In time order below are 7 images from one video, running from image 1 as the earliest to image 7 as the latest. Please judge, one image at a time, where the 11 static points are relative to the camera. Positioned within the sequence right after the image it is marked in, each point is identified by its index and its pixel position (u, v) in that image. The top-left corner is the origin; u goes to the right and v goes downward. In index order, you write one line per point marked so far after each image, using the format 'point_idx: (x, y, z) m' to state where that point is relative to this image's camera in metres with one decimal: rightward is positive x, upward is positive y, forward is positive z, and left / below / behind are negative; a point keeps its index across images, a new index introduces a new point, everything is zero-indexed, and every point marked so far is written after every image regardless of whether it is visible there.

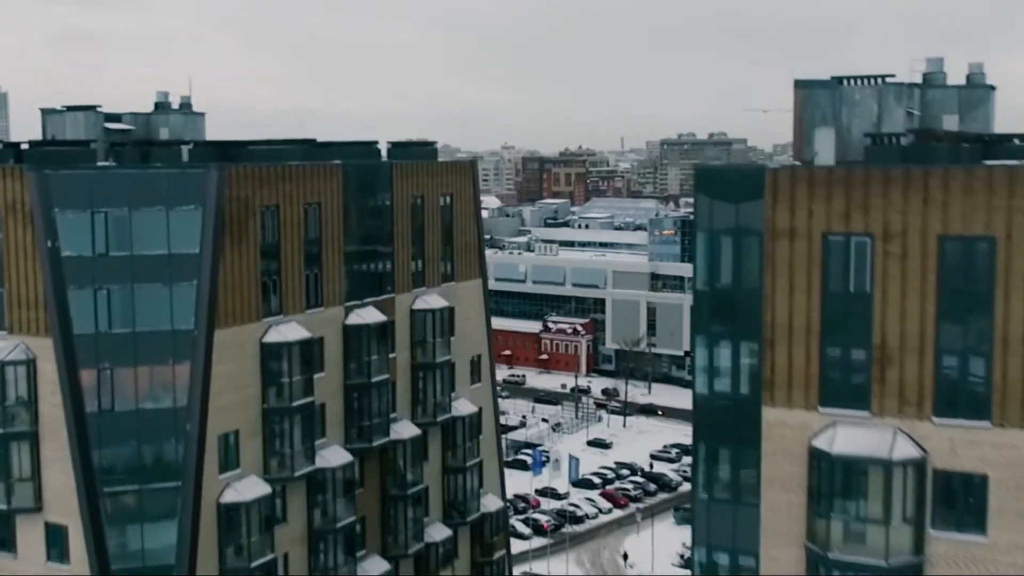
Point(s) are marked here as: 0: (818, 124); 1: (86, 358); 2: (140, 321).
0: (+5.9, +3.2, +18.8) m
1: (-8.4, -1.3, +19.2) m
2: (-7.4, -0.6, +19.2) m
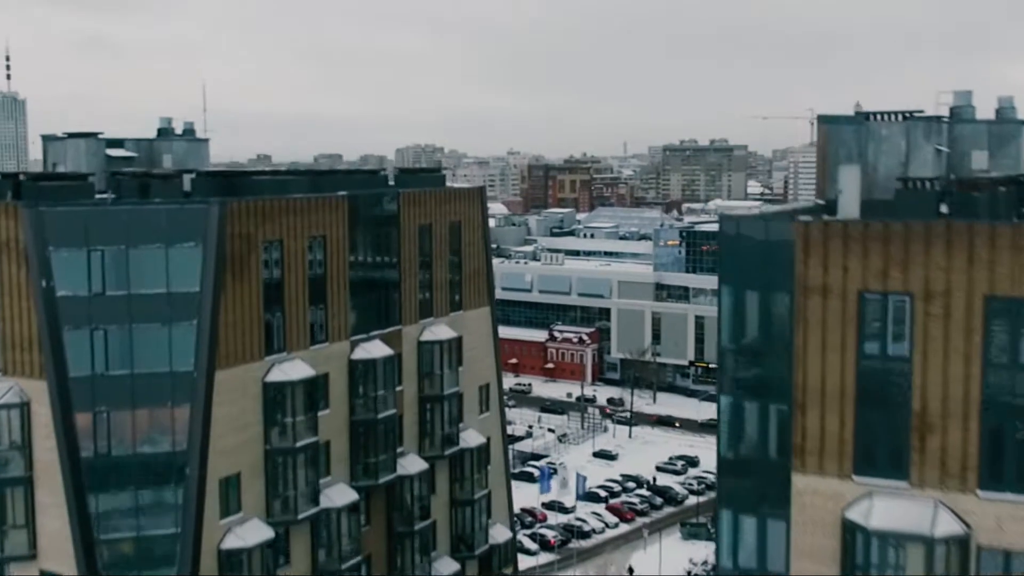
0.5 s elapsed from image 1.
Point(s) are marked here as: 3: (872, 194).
0: (+6.2, +2.4, +18.1) m
1: (-8.2, -2.1, +18.5) m
2: (-7.2, -1.4, +18.5) m
3: (+6.6, +1.7, +17.9) m
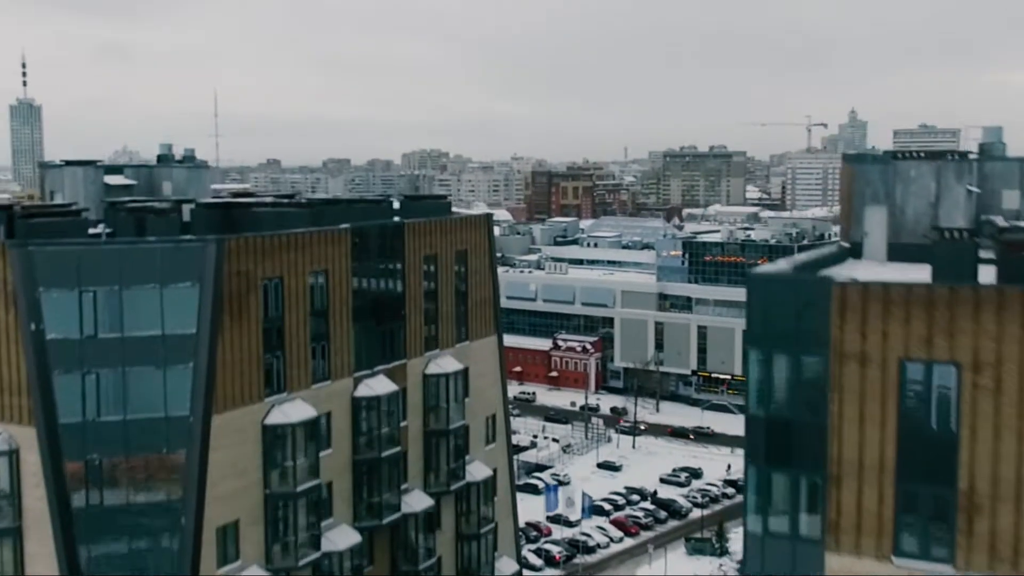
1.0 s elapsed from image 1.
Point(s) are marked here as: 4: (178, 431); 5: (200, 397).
0: (+6.4, +1.5, +17.2) m
1: (-8.0, -2.9, +17.7) m
2: (-7.0, -2.2, +17.7) m
3: (+6.8, +0.9, +17.1) m
4: (-6.2, -2.6, +17.8) m
5: (-5.7, -2.0, +17.8) m
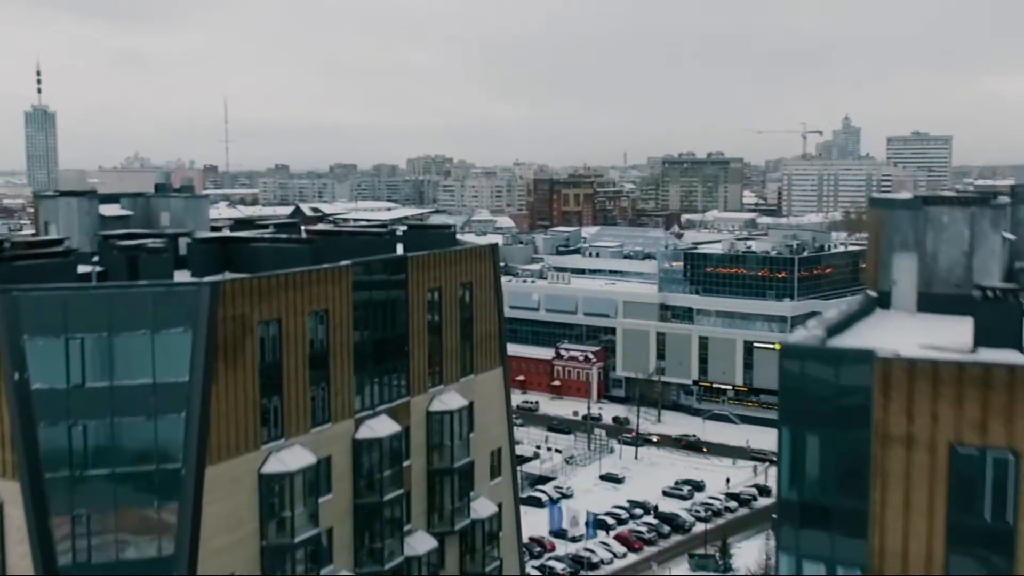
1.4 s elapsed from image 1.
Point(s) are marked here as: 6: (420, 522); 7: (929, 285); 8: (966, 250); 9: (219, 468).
0: (+6.7, +0.7, +16.7) m
1: (-7.7, -3.7, +17.1) m
2: (-6.6, -3.0, +17.1) m
3: (+7.2, 0.0, +16.6) m
4: (-5.8, -3.4, +17.3) m
5: (-5.4, -2.8, +17.2) m
6: (-2.1, -5.5, +22.9) m
7: (+7.2, +0.1, +16.6) m
8: (+7.8, +0.6, +16.5) m
9: (-5.1, -3.2, +17.6) m
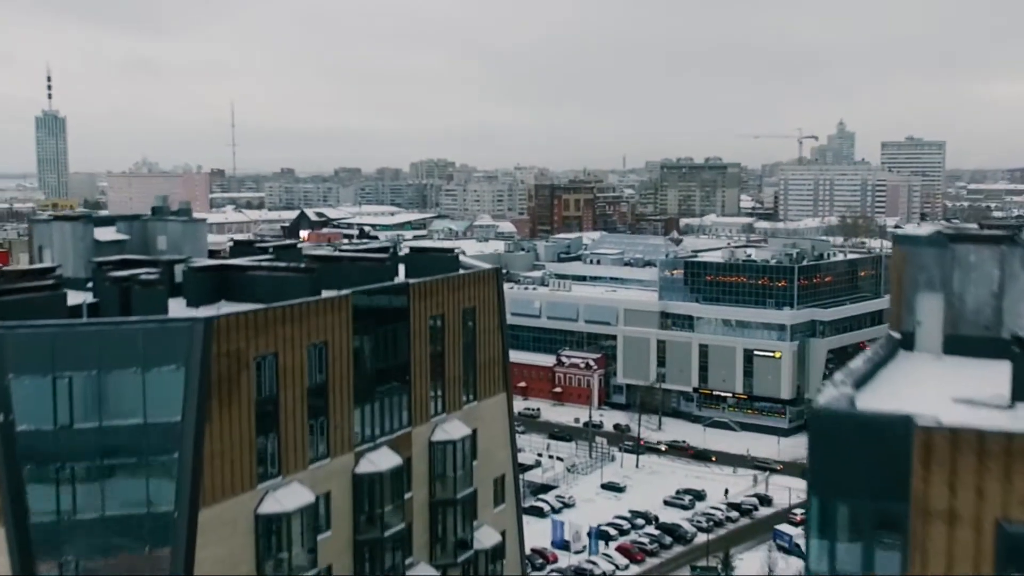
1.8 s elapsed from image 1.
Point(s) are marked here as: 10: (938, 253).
0: (+7.4, -0.1, +17.2) m
1: (-7.1, -4.2, +17.5) m
2: (-6.0, -3.5, +17.5) m
3: (+7.8, -0.7, +17.0) m
4: (-5.2, -4.0, +17.6) m
5: (-4.8, -3.4, +17.6) m
6: (-1.5, -6.1, +23.3) m
7: (+7.9, -0.6, +17.1) m
8: (+8.5, -0.1, +17.0) m
9: (-4.5, -3.8, +18.0) m
10: (+7.7, +0.6, +17.2) m
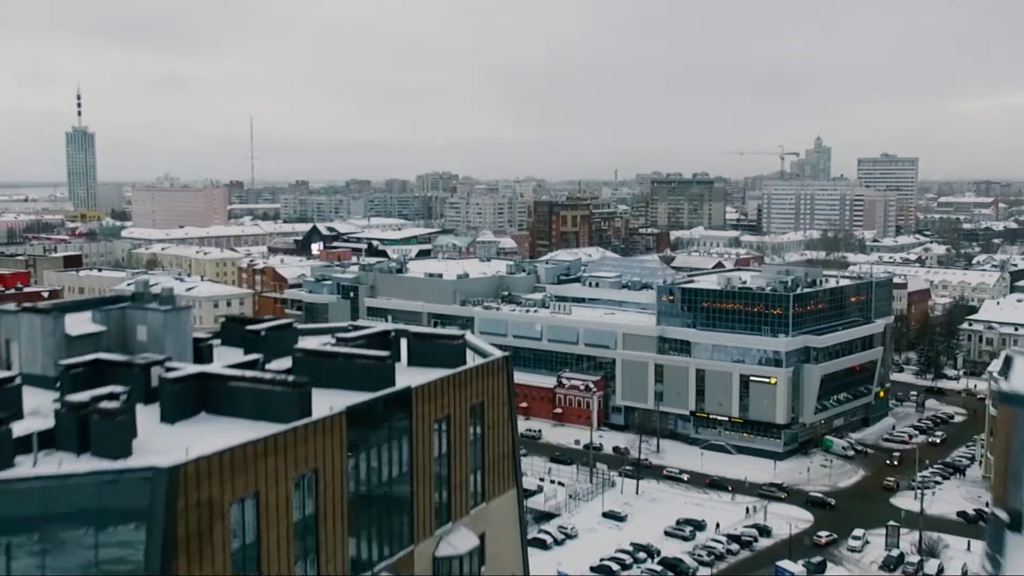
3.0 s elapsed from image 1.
0: (+8.9, -1.7, +19.3) m
1: (-5.7, -5.4, +19.4) m
2: (-4.6, -4.7, +19.4) m
3: (+9.3, -2.4, +19.1) m
4: (-3.8, -5.2, +19.6) m
5: (-3.4, -4.6, +19.5) m
6: (-0.3, -7.5, +25.2) m
7: (+9.4, -2.3, +19.2) m
8: (+10.0, -1.8, +19.1) m
9: (-3.1, -5.0, +19.9) m
10: (+9.3, -1.1, +19.3) m
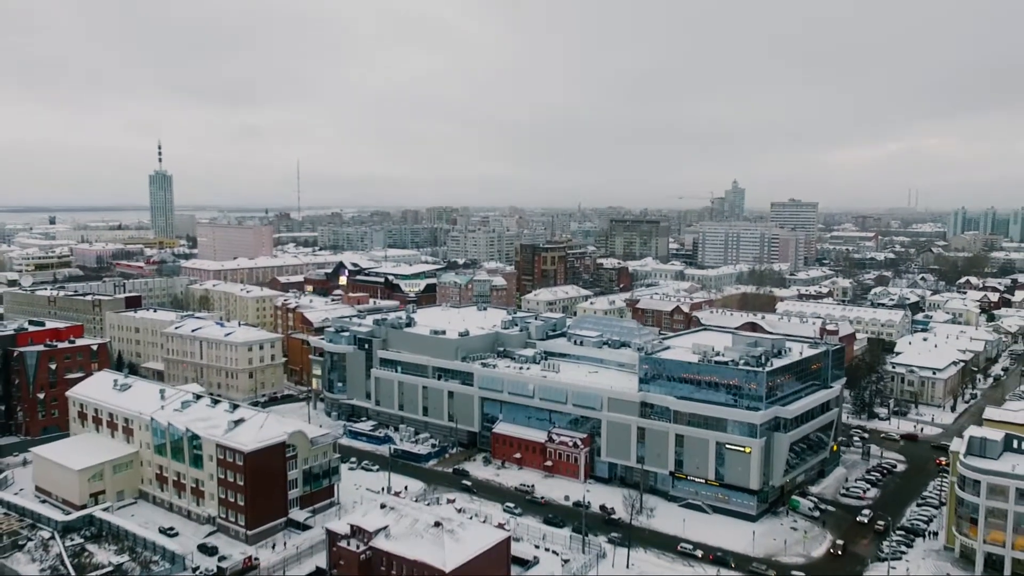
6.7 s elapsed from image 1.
0: (+7.2, +3.4, +37.4) m
1: (-7.5, +0.1, +37.2) m
2: (-6.4, +0.8, +37.3) m
3: (+7.6, +2.8, +37.1) m
4: (-5.6, +0.2, +37.4) m
5: (-5.2, +0.8, +37.4) m
6: (-2.1, -2.9, +42.6) m
7: (+7.6, +2.8, +37.2) m
8: (+8.2, +3.3, +37.2) m
9: (-4.9, +0.3, +37.7) m
10: (+7.5, +4.1, +37.5) m
